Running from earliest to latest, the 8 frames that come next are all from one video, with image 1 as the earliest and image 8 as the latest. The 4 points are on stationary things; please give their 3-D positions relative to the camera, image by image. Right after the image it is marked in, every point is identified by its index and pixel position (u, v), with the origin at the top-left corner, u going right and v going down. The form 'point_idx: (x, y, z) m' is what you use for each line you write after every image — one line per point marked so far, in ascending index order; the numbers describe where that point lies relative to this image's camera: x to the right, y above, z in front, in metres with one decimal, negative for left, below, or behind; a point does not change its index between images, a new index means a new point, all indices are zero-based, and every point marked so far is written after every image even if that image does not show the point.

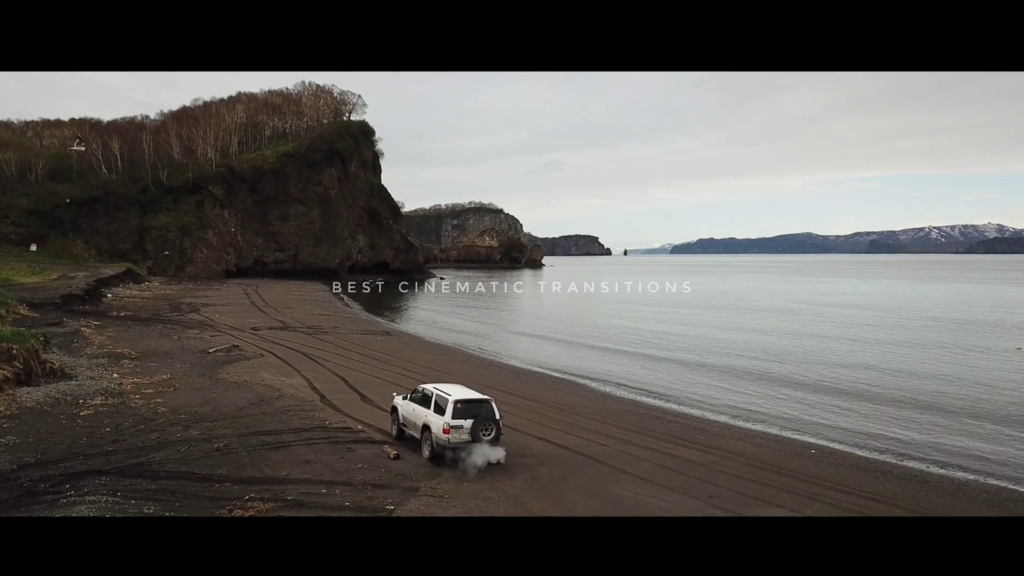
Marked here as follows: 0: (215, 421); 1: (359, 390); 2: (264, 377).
0: (-6.9, -3.1, +12.6) m
1: (-5.0, -3.3, +17.4) m
2: (-8.2, -3.0, +17.9) m
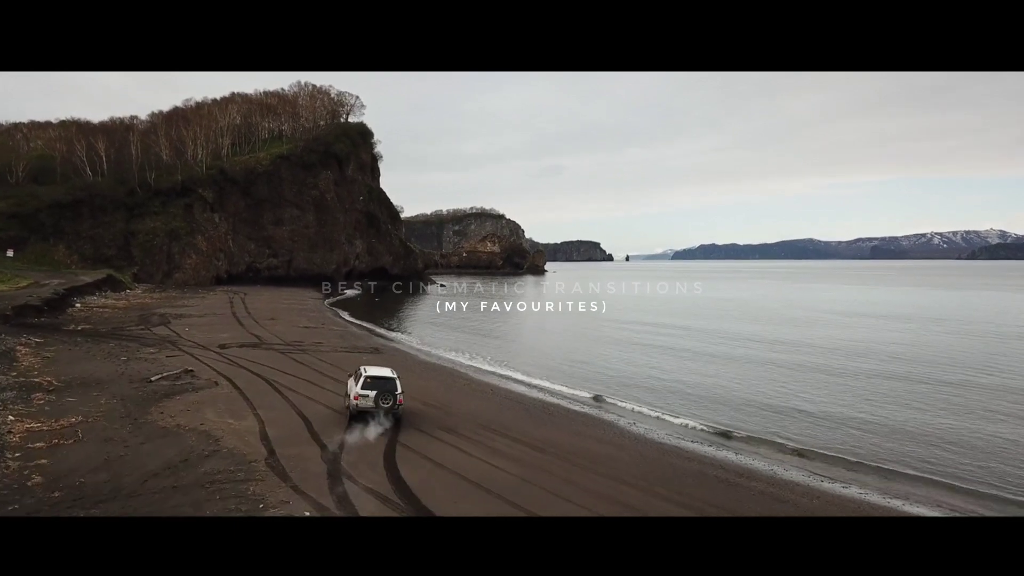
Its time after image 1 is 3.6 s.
0: (-6.7, -3.5, +8.7) m
1: (-4.8, -3.7, +13.5) m
2: (-7.9, -3.4, +14.1) m
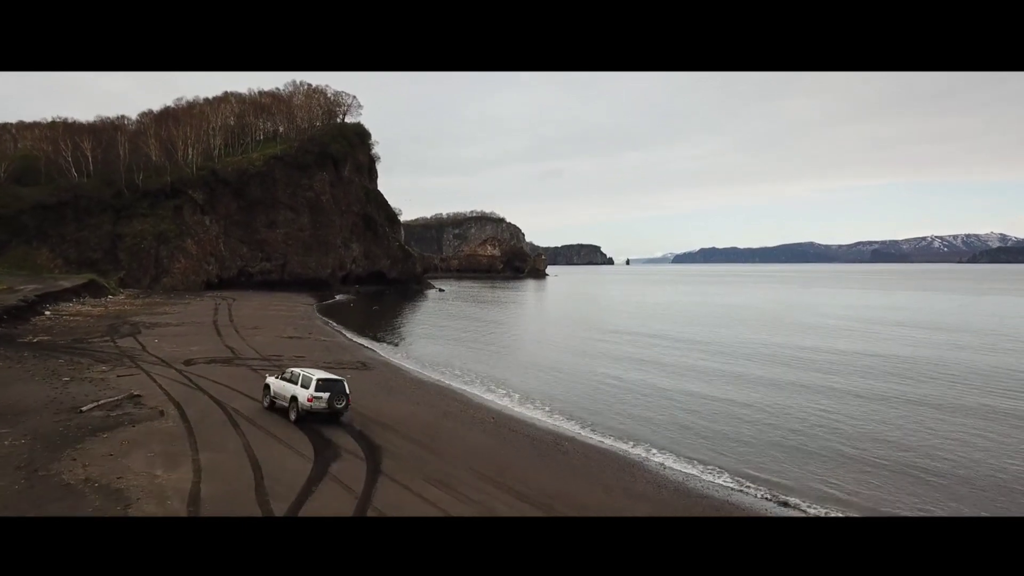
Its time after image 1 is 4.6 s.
0: (-6.6, -3.8, +5.8) m
1: (-4.7, -4.0, +10.5) m
2: (-7.8, -3.7, +11.1) m
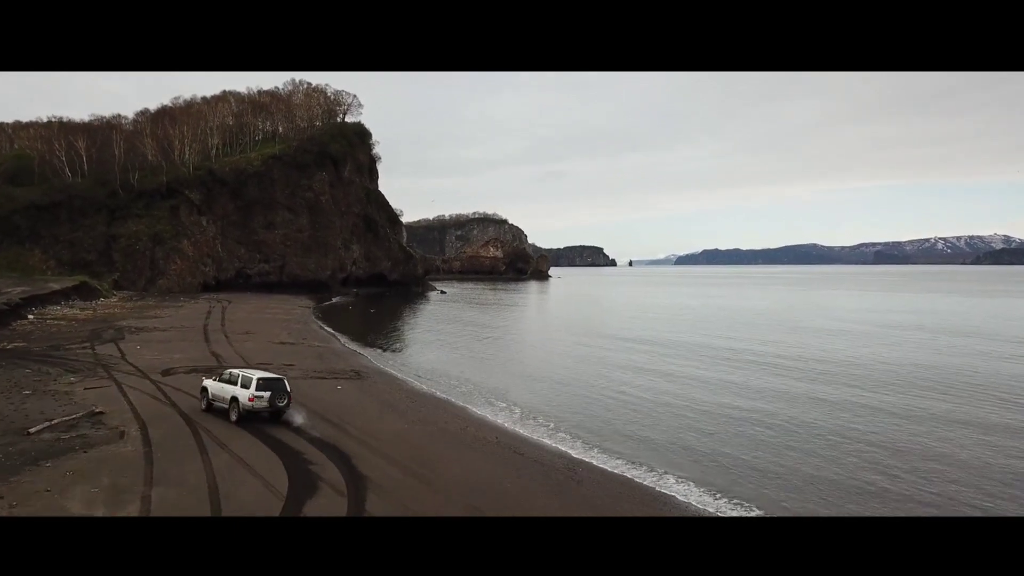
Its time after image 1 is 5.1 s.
0: (-6.5, -3.9, +4.0) m
1: (-4.6, -4.1, +8.7) m
2: (-7.7, -3.8, +9.3) m
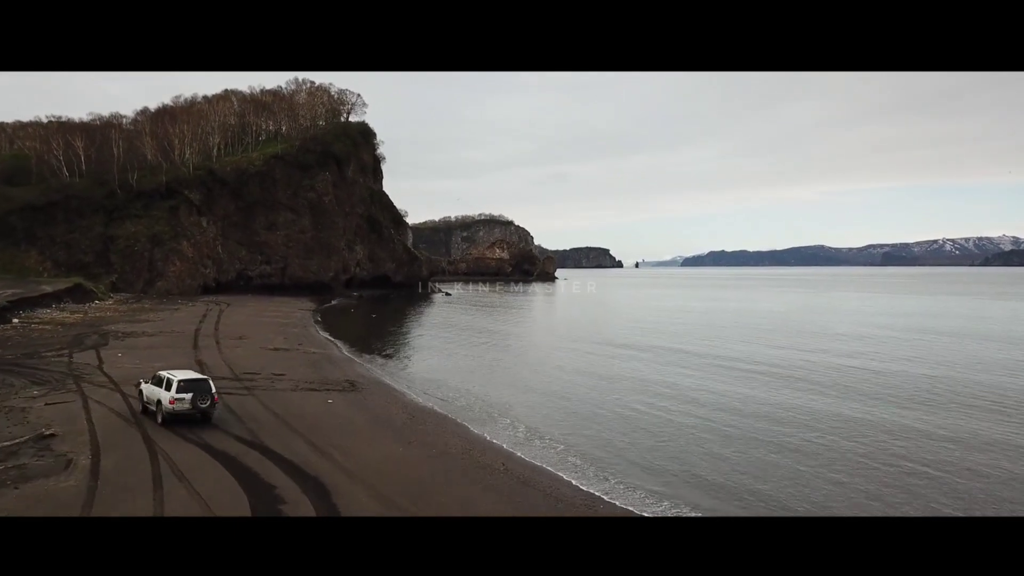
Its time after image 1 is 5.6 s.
0: (-6.3, -3.9, +1.9) m
1: (-4.3, -4.2, +6.7) m
2: (-7.5, -3.9, +7.3) m
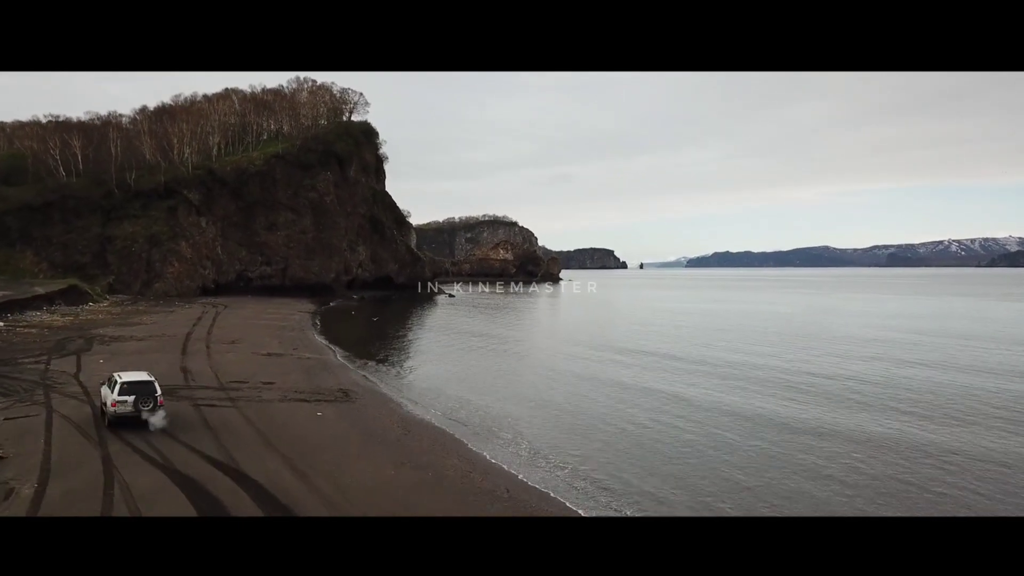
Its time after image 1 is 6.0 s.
0: (-6.2, -4.0, +0.3) m
1: (-4.2, -4.3, +5.1) m
2: (-7.4, -4.0, +5.7) m
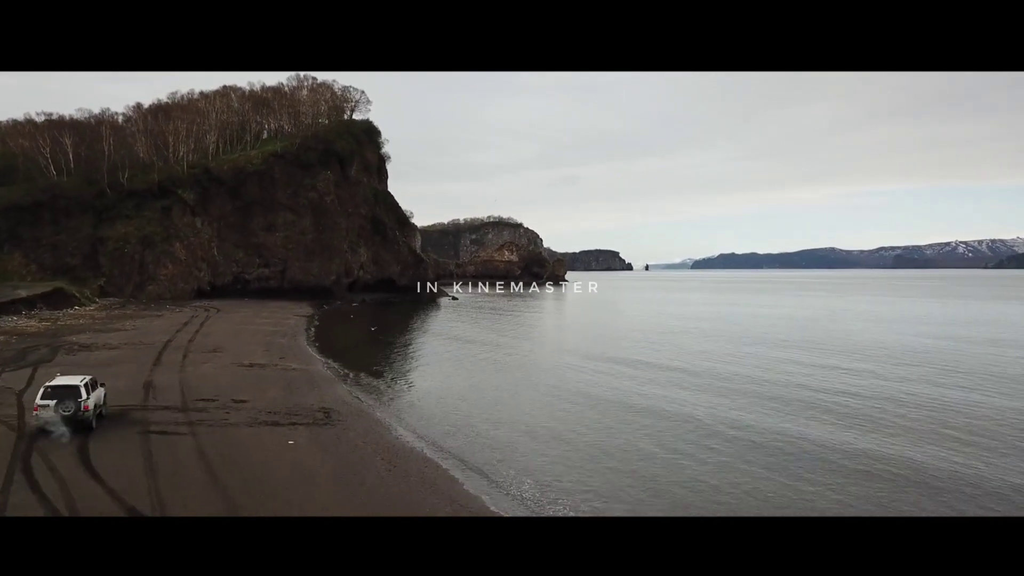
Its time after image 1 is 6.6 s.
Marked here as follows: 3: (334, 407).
0: (-6.2, -4.1, -2.4) m
1: (-4.1, -4.4, +2.3) m
2: (-7.3, -4.1, +2.9) m
3: (-6.4, -4.3, +19.8) m
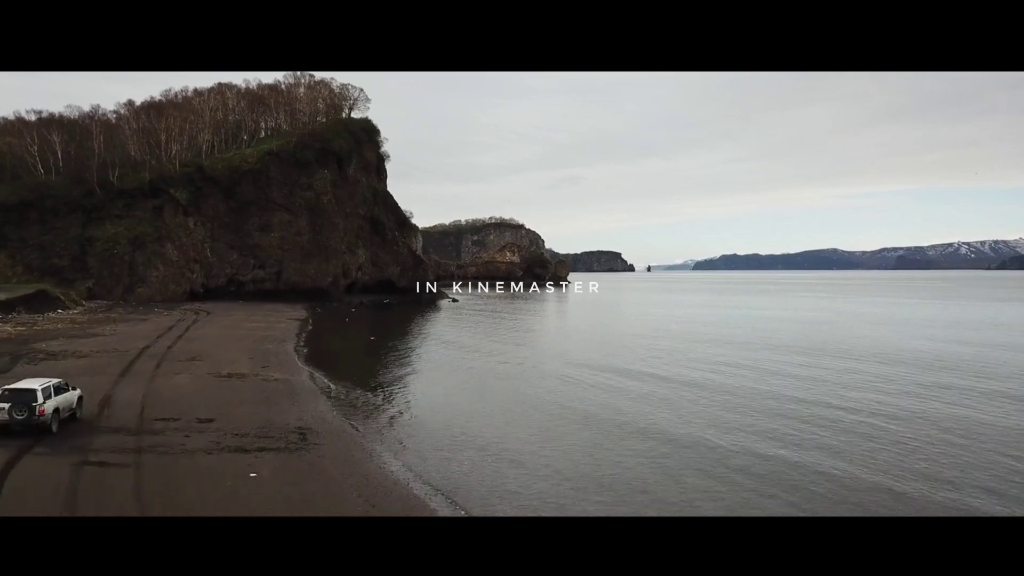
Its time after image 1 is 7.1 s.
0: (-6.2, -4.2, -4.7) m
1: (-4.2, -4.5, 0.0) m
2: (-7.3, -4.2, +0.7) m
3: (-6.3, -4.5, +17.5) m
